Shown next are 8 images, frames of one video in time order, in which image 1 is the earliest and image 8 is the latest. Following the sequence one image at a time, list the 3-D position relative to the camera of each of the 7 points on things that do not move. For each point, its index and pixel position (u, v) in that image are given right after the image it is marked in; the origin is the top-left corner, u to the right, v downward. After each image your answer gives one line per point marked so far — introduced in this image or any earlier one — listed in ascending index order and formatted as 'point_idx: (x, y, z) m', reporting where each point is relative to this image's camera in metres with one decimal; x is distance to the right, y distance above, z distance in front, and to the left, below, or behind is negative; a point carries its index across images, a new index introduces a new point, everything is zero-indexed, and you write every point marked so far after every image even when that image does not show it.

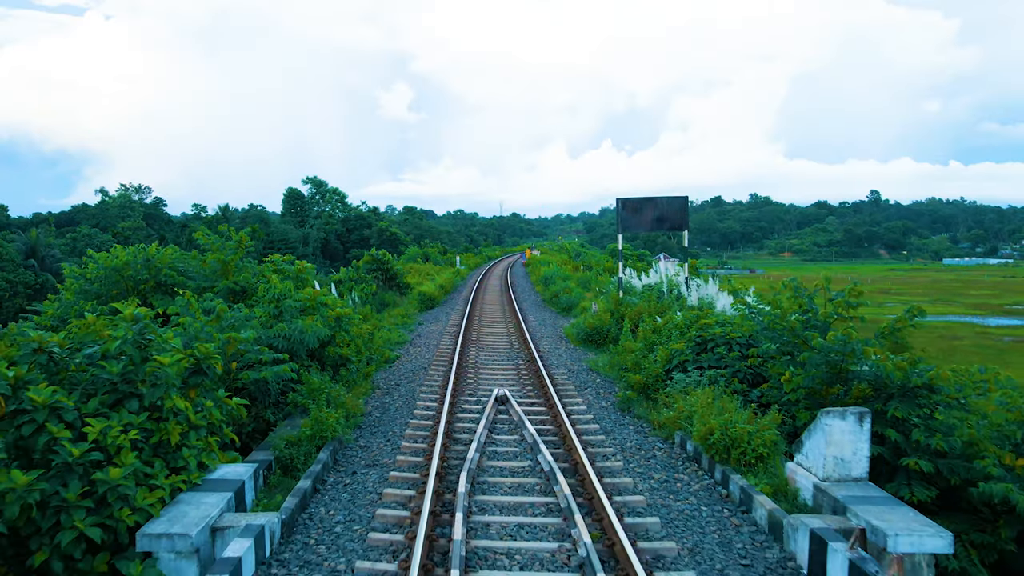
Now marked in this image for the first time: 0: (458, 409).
0: (-0.6, -1.4, +7.2) m
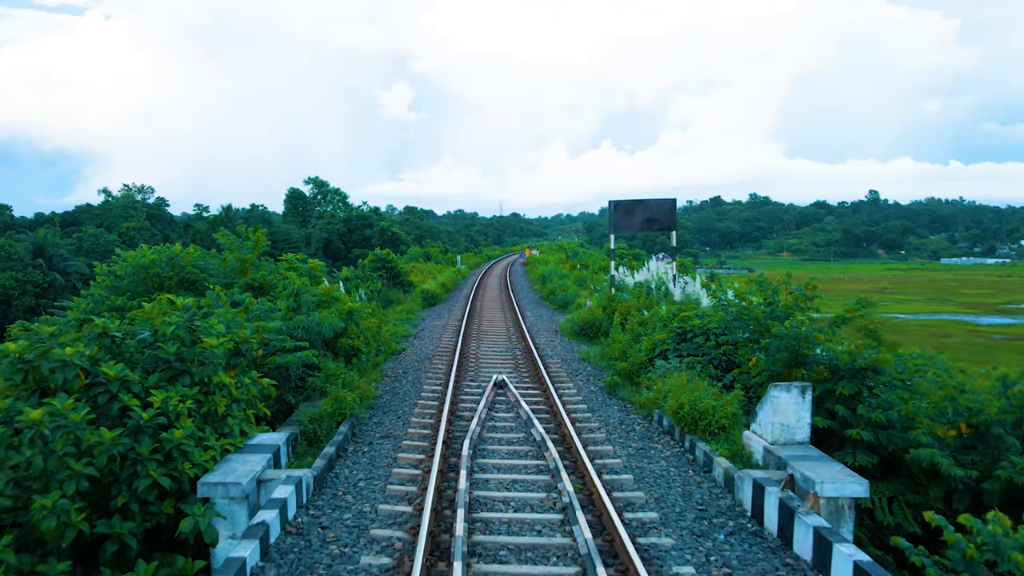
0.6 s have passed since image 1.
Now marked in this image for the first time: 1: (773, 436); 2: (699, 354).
0: (-0.7, -1.4, +8.0) m
1: (+2.1, -1.2, +4.8) m
2: (+2.3, -0.8, +7.7) m
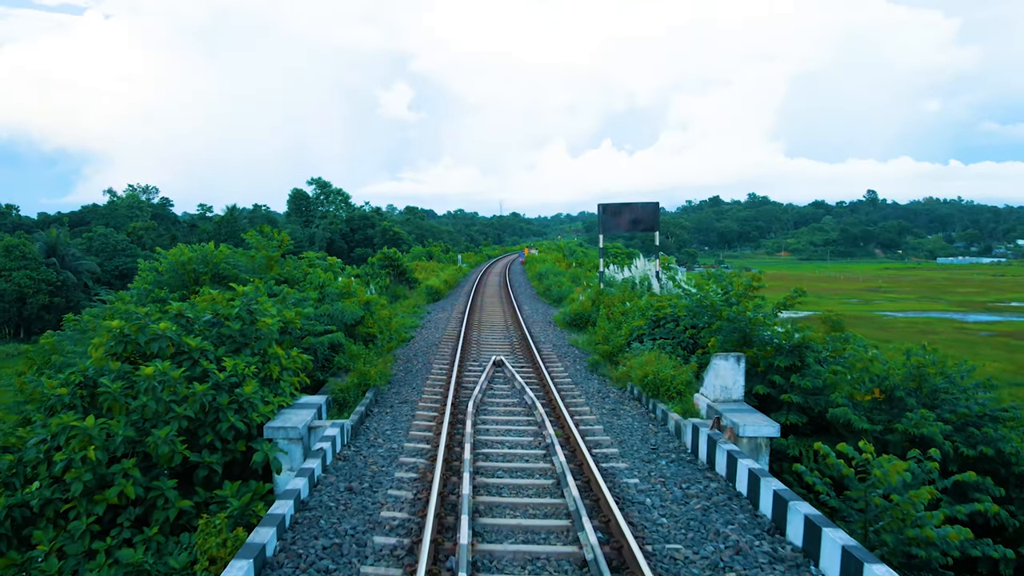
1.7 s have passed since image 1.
0: (-0.7, -1.2, +9.2) m
1: (+2.1, -1.1, +6.1) m
2: (+2.3, -0.7, +8.9) m
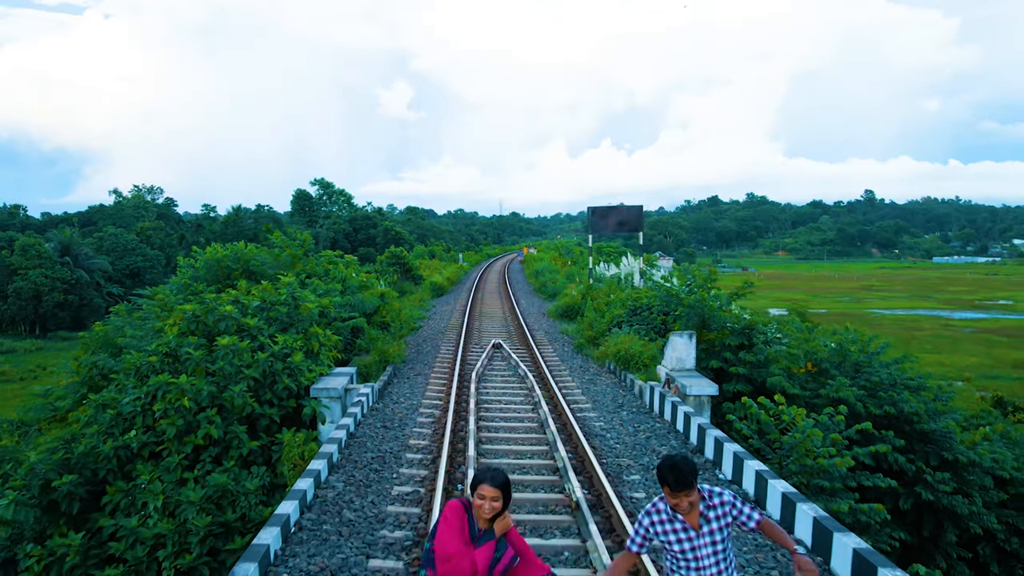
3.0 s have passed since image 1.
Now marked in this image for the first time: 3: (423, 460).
0: (-0.8, -1.1, +10.6) m
1: (+2.0, -1.0, +7.5) m
2: (+2.2, -0.6, +10.4) m
3: (-0.8, -1.6, +5.5) m
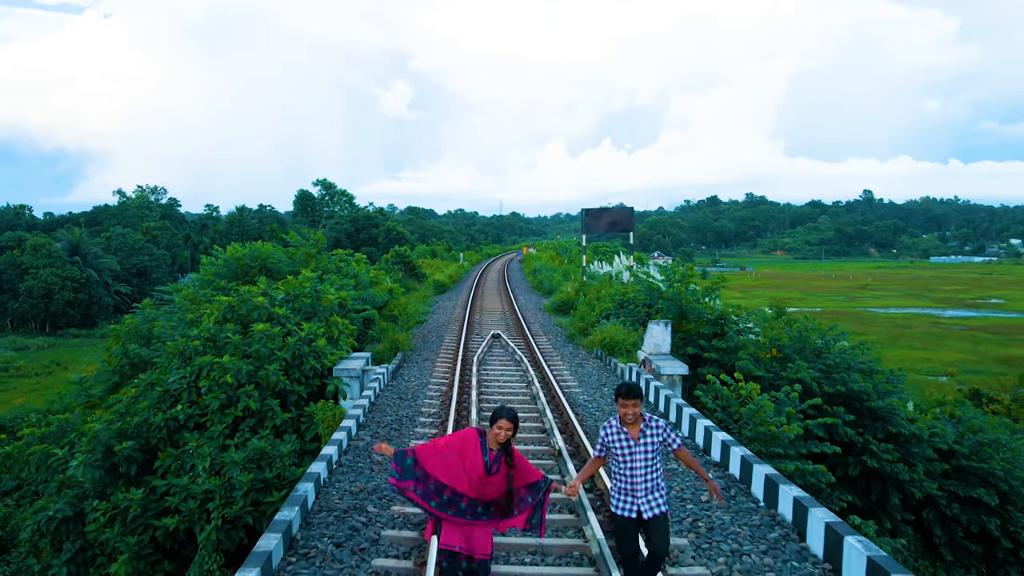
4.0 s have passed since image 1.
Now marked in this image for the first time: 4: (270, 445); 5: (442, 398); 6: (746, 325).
0: (-0.8, -1.0, +11.7) m
1: (+2.0, -0.9, +8.5) m
2: (+2.2, -0.5, +11.4) m
3: (-0.9, -1.5, +6.5) m
4: (-2.9, -1.9, +7.1) m
5: (-0.9, -1.4, +7.7) m
6: (+3.9, -0.6, +9.9) m
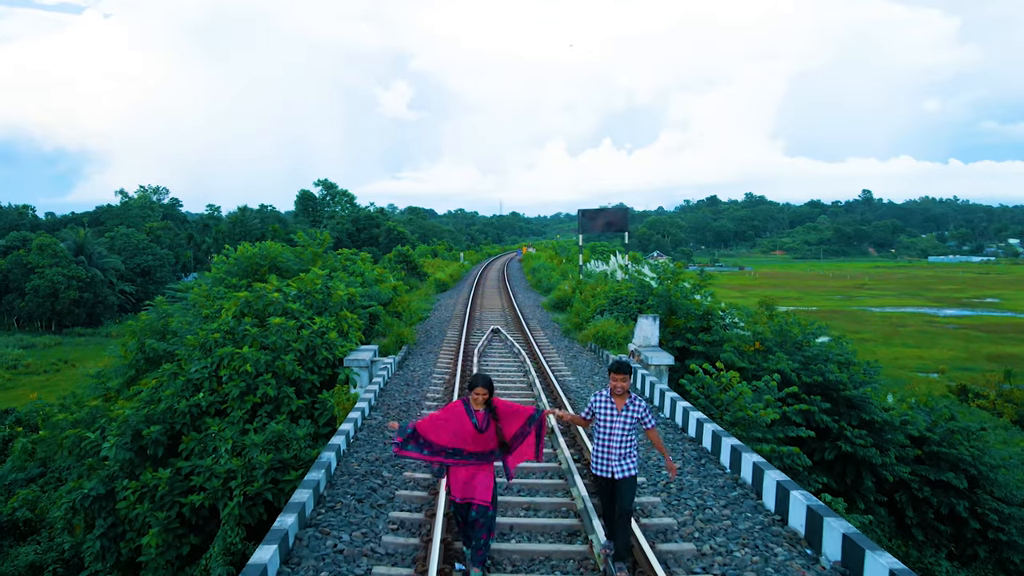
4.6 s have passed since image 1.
0: (-0.9, -1.0, +12.3) m
1: (+1.9, -0.8, +9.1) m
2: (+2.2, -0.4, +12.0) m
3: (-0.9, -1.5, +7.1) m
4: (-2.9, -1.8, +7.7) m
5: (-0.9, -1.3, +8.3) m
6: (+3.9, -0.6, +10.5) m
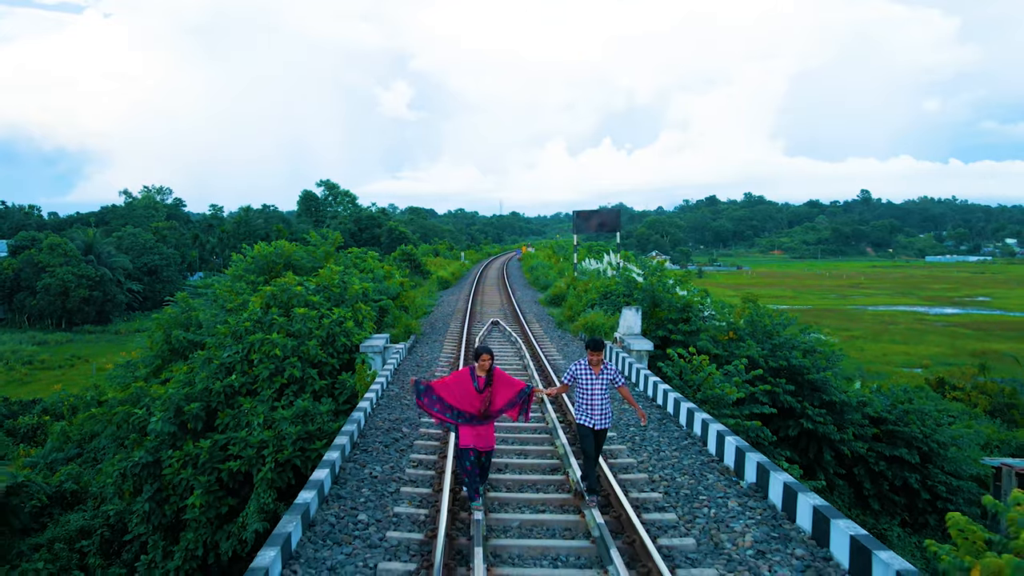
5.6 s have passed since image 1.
0: (-0.9, -0.9, +13.3) m
1: (+1.9, -0.7, +10.2) m
2: (+2.1, -0.3, +13.0) m
3: (-0.9, -1.4, +8.2) m
4: (-3.0, -1.7, +8.8) m
5: (-1.0, -1.2, +9.3) m
6: (+3.8, -0.5, +11.6) m
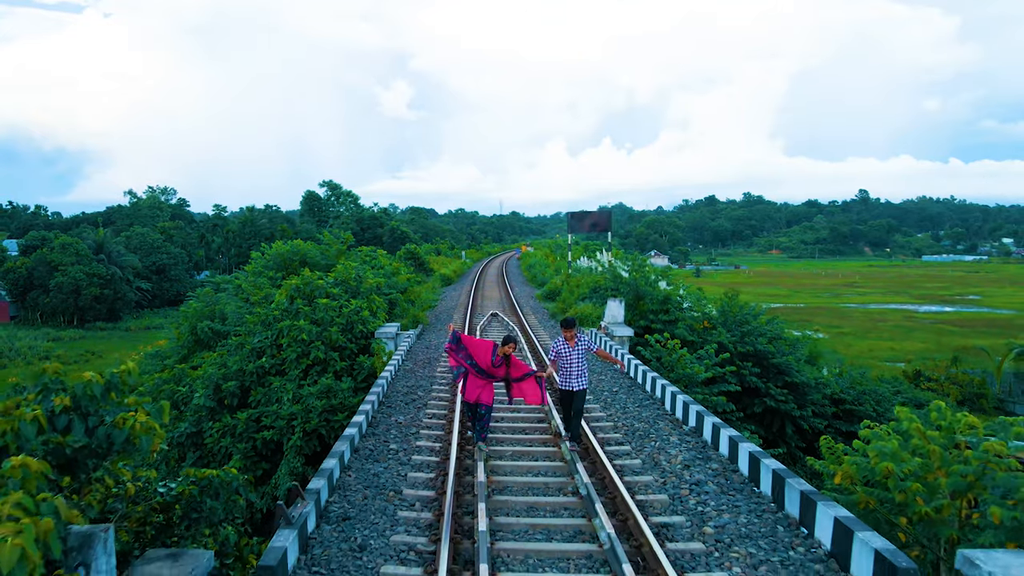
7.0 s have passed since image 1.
0: (-0.9, -0.8, +14.6) m
1: (+1.9, -0.6, +11.5) m
2: (+2.1, -0.2, +14.3) m
3: (-1.0, -1.3, +9.5) m
4: (-3.0, -1.6, +10.1) m
5: (-1.0, -1.1, +10.6) m
6: (+3.8, -0.3, +12.8) m
